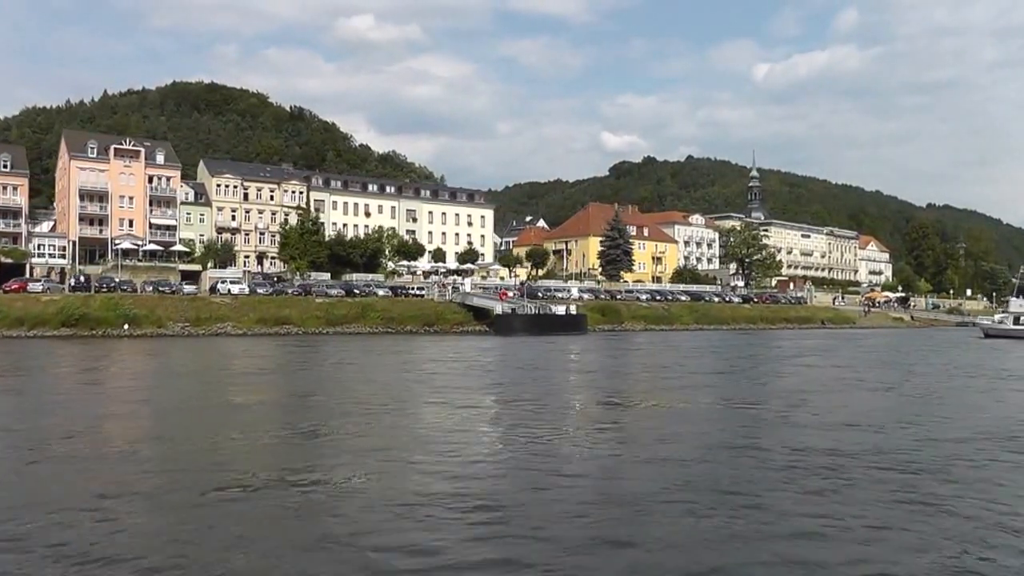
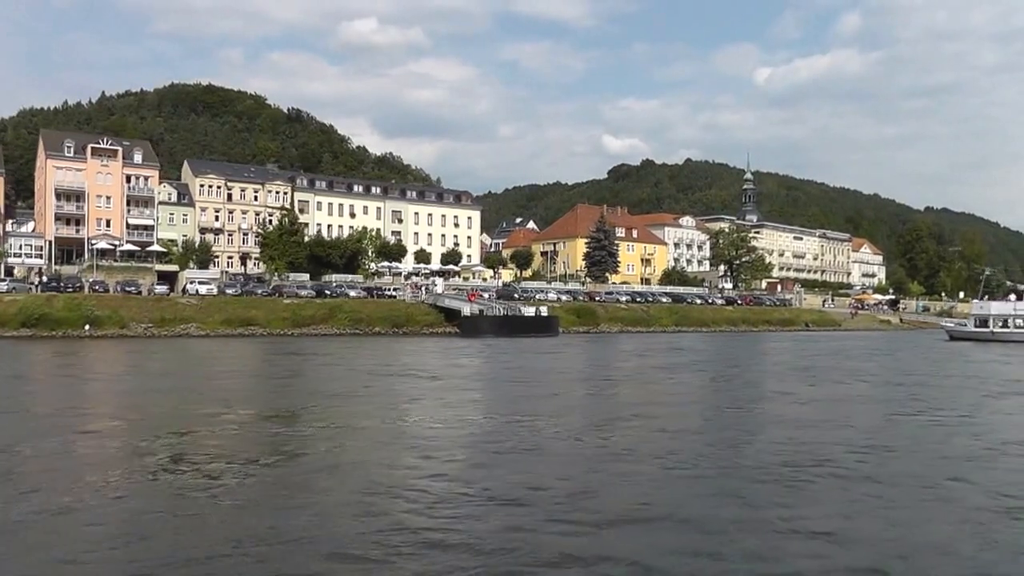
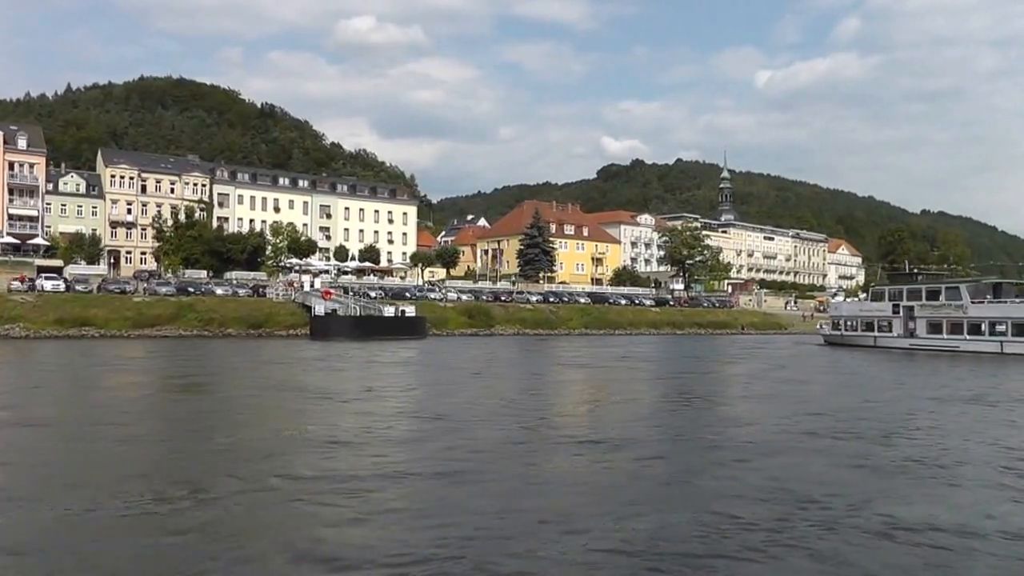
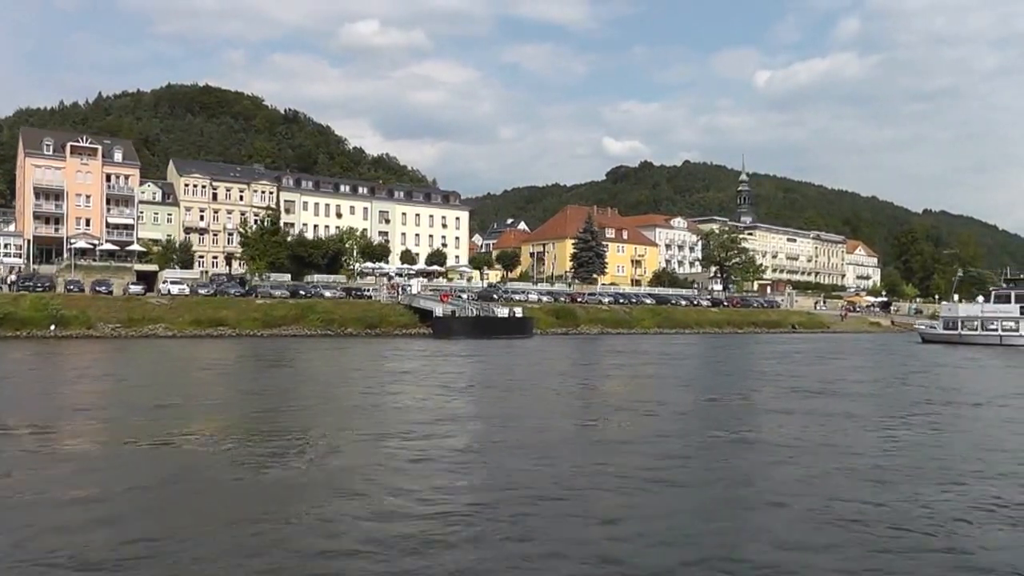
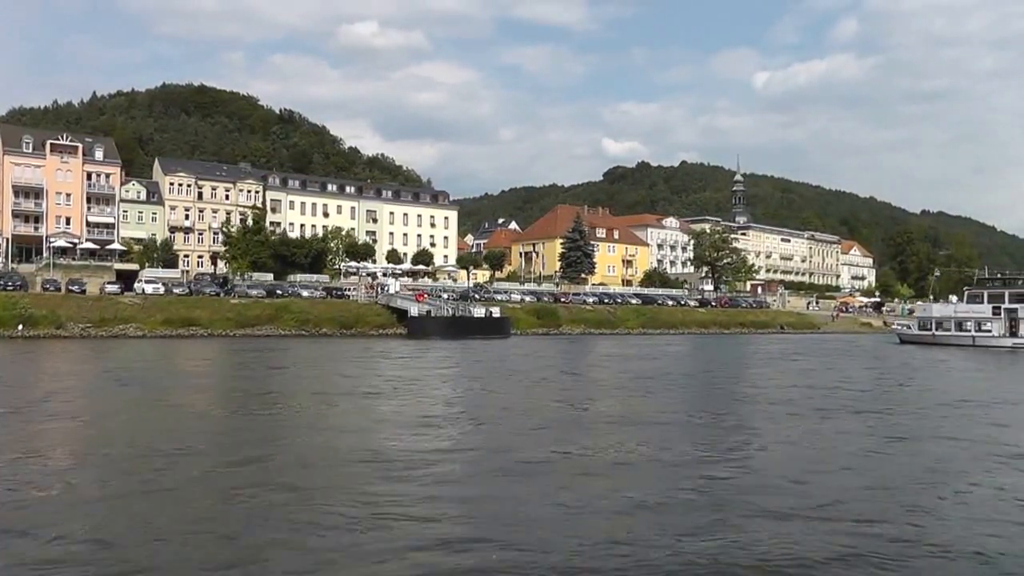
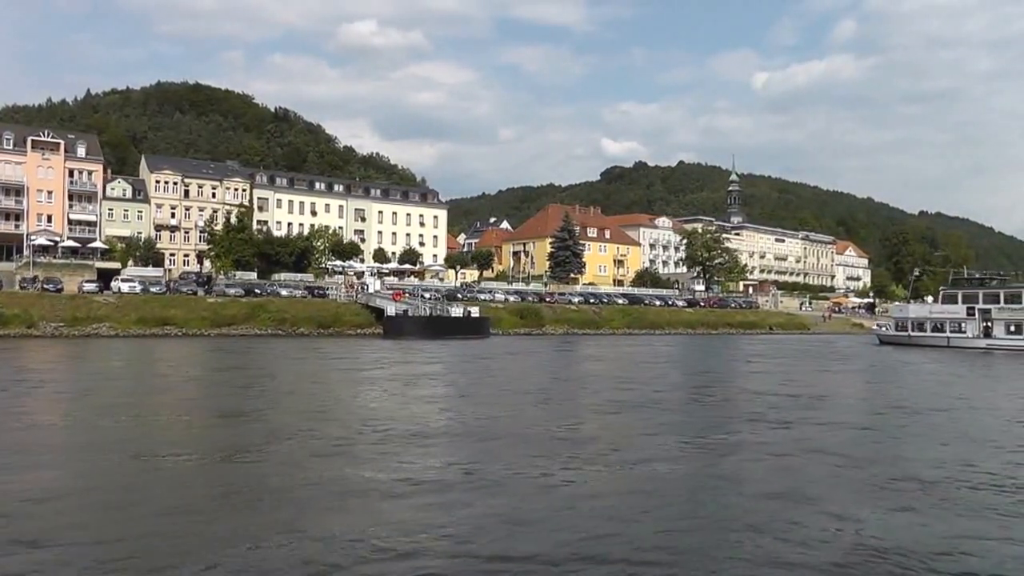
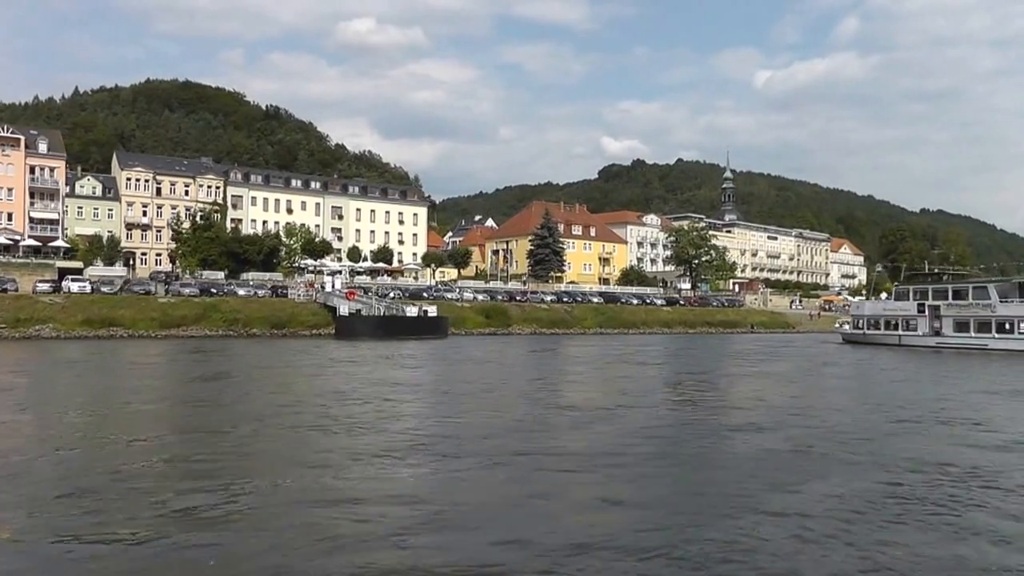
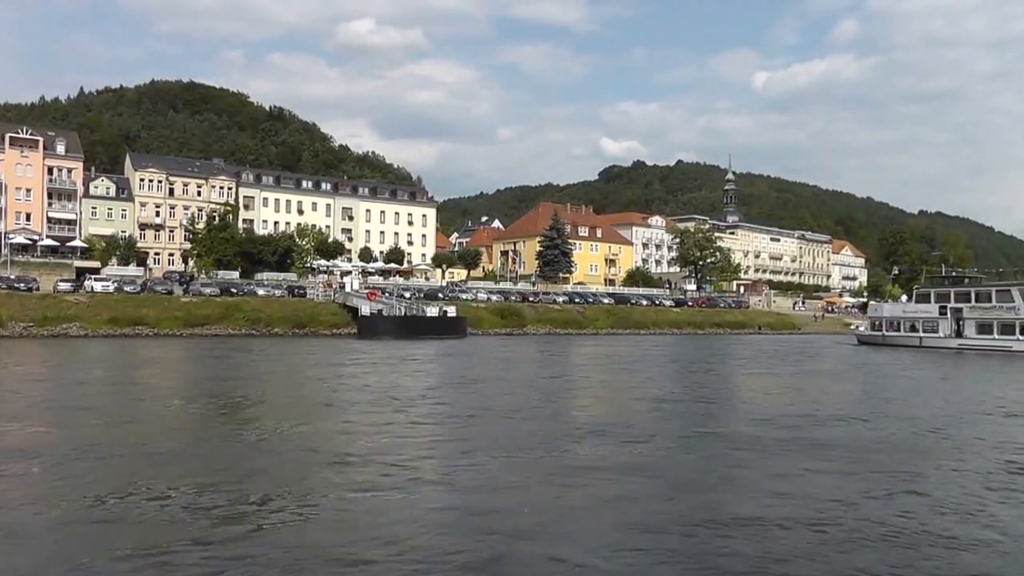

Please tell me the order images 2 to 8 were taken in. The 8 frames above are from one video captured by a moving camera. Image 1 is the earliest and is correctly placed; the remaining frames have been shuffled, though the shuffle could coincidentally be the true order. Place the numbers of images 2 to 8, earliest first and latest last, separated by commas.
2, 4, 5, 6, 8, 7, 3
